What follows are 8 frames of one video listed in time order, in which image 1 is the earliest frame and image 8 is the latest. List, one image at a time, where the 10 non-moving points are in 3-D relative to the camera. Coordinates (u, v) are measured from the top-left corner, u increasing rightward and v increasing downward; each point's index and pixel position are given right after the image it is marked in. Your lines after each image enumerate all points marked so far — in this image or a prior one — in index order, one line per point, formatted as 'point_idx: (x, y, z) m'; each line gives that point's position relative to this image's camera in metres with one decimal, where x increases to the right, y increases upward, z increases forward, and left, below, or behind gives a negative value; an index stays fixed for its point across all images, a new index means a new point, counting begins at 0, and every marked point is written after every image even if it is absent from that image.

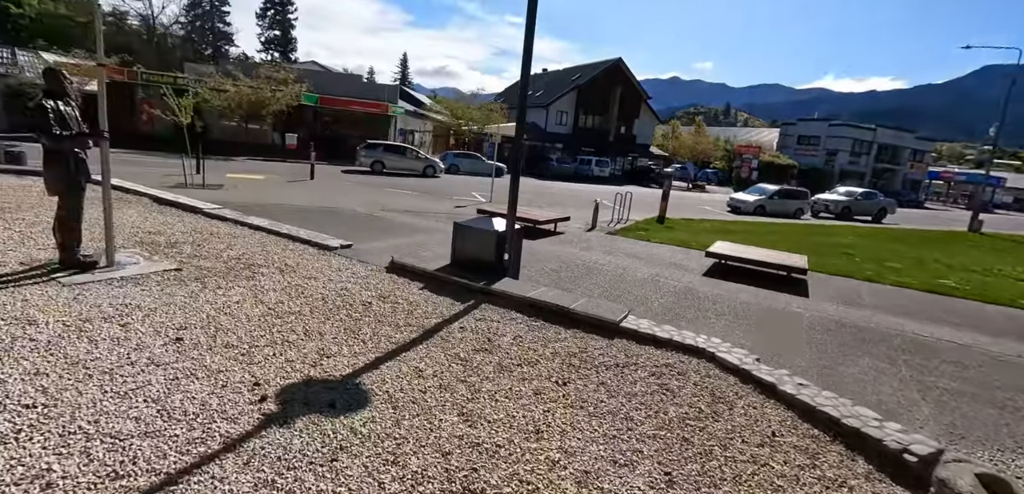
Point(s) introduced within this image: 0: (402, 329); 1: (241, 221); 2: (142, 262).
0: (-0.9, -0.7, +4.3) m
1: (-4.1, +0.4, +8.2) m
2: (-4.0, -0.1, +5.9) m
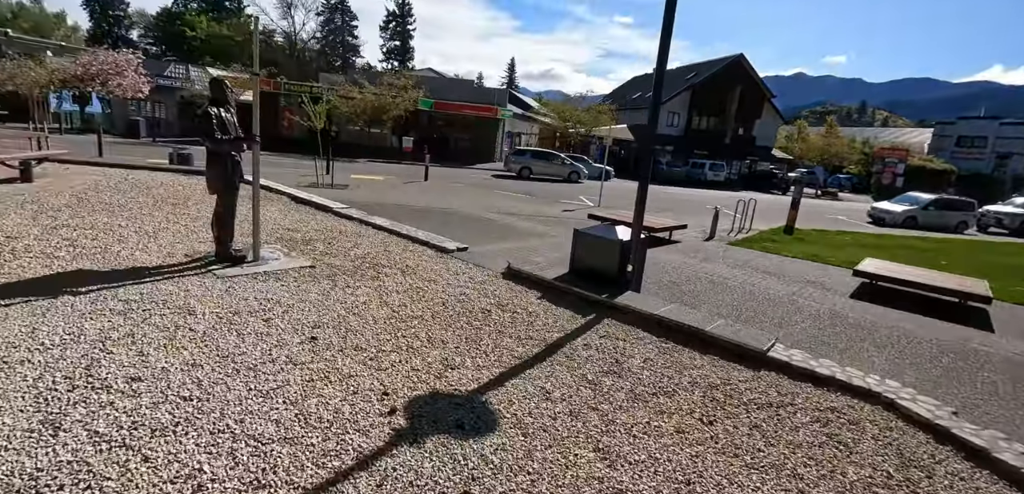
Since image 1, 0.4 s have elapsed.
0: (+0.1, -0.7, +4.2) m
1: (-2.3, +0.4, +8.6) m
2: (-2.7, -0.1, +6.3) m
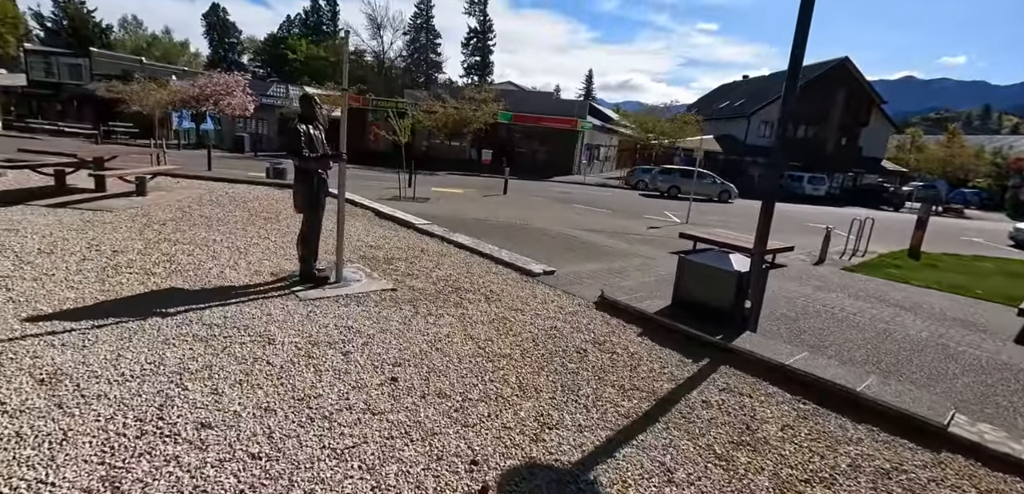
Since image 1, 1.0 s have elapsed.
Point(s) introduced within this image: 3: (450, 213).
0: (+0.8, -1.0, +3.6) m
1: (-1.0, +0.1, +8.3) m
2: (-1.6, -0.4, +6.1) m
3: (-1.4, +0.9, +12.7) m
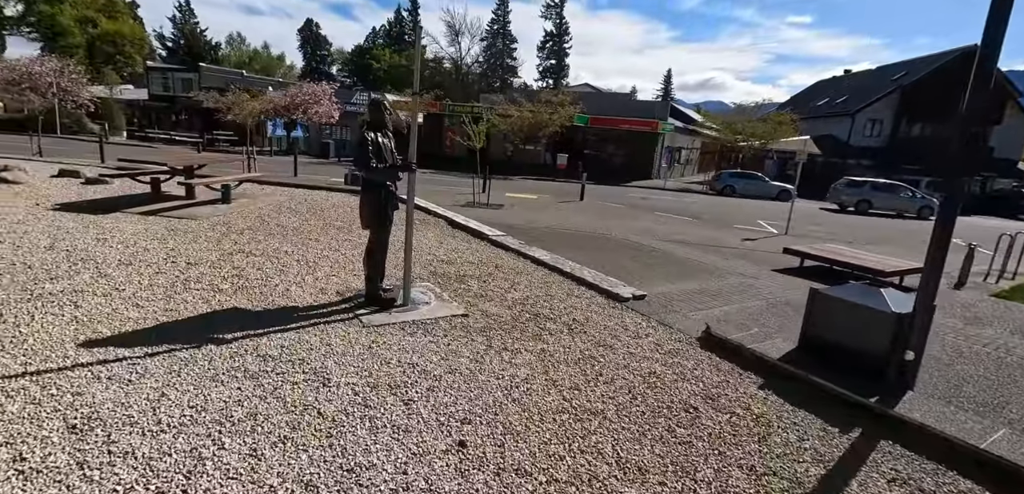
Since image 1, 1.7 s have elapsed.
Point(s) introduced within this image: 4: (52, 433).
0: (+1.3, -1.2, +2.7) m
1: (+0.2, -0.1, +7.6) m
2: (-0.8, -0.6, +5.5) m
3: (+0.3, +0.6, +12.0) m
4: (-2.4, -1.0, +2.9) m
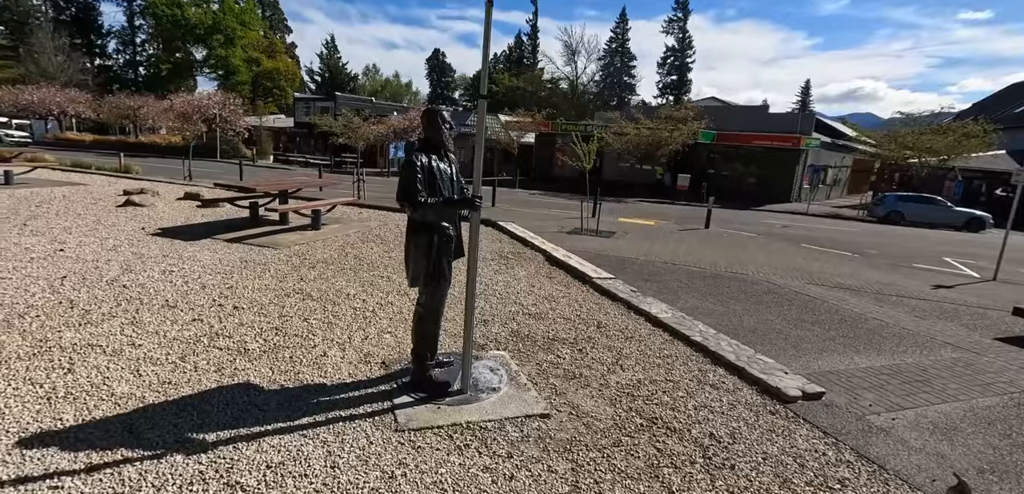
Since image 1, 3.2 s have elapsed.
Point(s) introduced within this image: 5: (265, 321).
0: (+1.4, -1.6, +0.8) m
1: (+1.3, -0.6, +5.9) m
2: (0.0, -1.0, +4.0) m
3: (+2.4, -0.1, +10.2) m
4: (-2.2, -1.3, +1.7) m
5: (-2.4, -0.7, +5.2) m
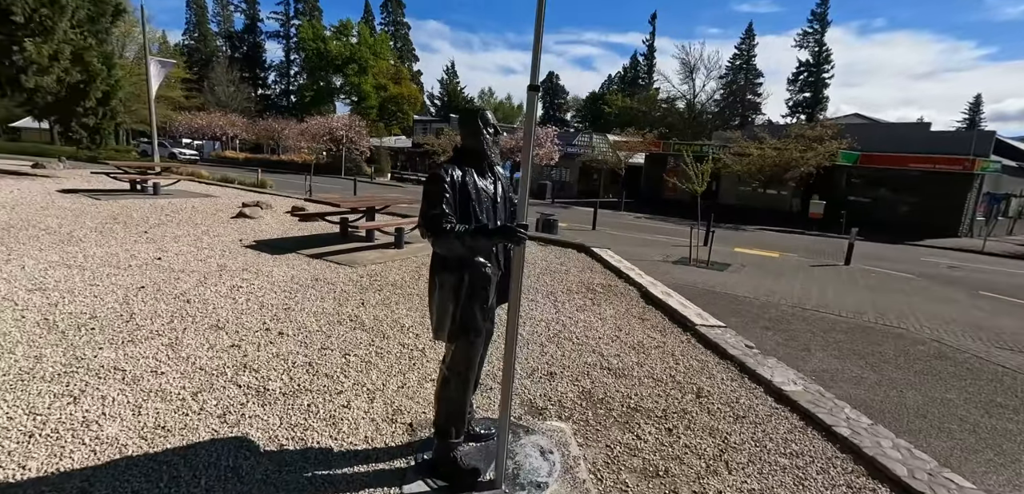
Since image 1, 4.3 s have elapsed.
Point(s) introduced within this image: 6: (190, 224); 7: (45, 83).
0: (+1.0, -1.7, -0.5) m
1: (+2.0, -1.0, +4.5) m
2: (+0.3, -1.2, +2.9) m
3: (+3.9, -0.7, +8.5) m
4: (-2.3, -1.4, +1.1) m
5: (-1.8, -0.9, +4.6) m
6: (-7.0, +0.5, +11.7) m
7: (-13.7, +4.8, +15.8) m
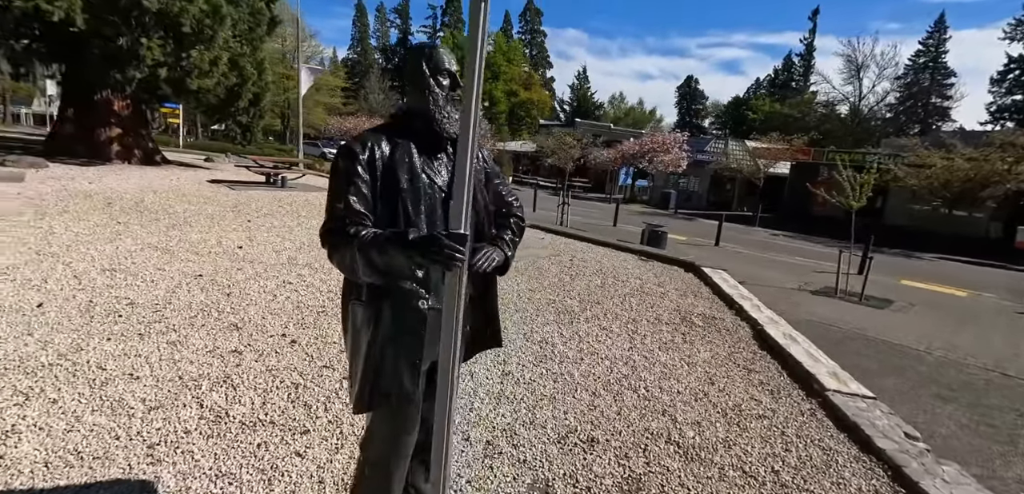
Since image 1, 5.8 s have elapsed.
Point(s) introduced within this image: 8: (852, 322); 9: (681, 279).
0: (-0.1, -1.8, -1.8) m
1: (+2.1, -1.2, +2.9) m
2: (+0.1, -1.3, +1.7) m
3: (+5.0, -1.1, +6.3) m
4: (-2.9, -1.2, +0.6) m
5: (-1.5, -0.9, +3.9) m
6: (-4.8, +0.7, +12.0) m
7: (-10.0, +5.3, +17.6) m
8: (+4.2, -1.0, +6.7) m
9: (+2.1, -0.4, +6.9) m
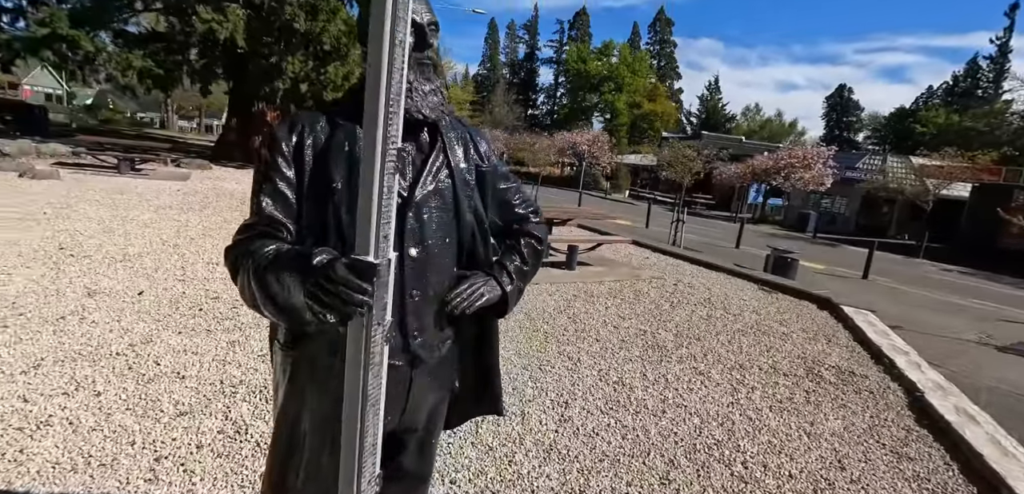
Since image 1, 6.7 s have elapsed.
0: (-1.0, -1.7, -2.3) m
1: (+2.2, -1.4, +1.8) m
2: (-0.1, -1.4, +1.1) m
3: (+5.7, -1.6, +4.5) m
4: (-3.2, -1.1, +0.7) m
5: (-1.1, -0.9, +3.5) m
6: (-2.4, +0.6, +12.2) m
7: (-6.0, +5.3, +18.9) m
8: (+5.1, -1.5, +5.0) m
9: (+3.1, -0.7, +5.7) m
